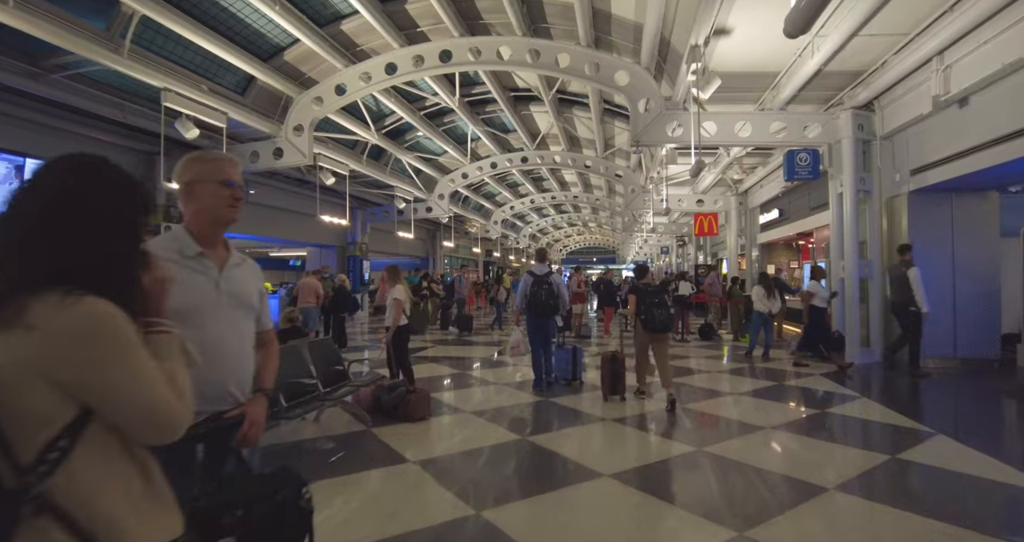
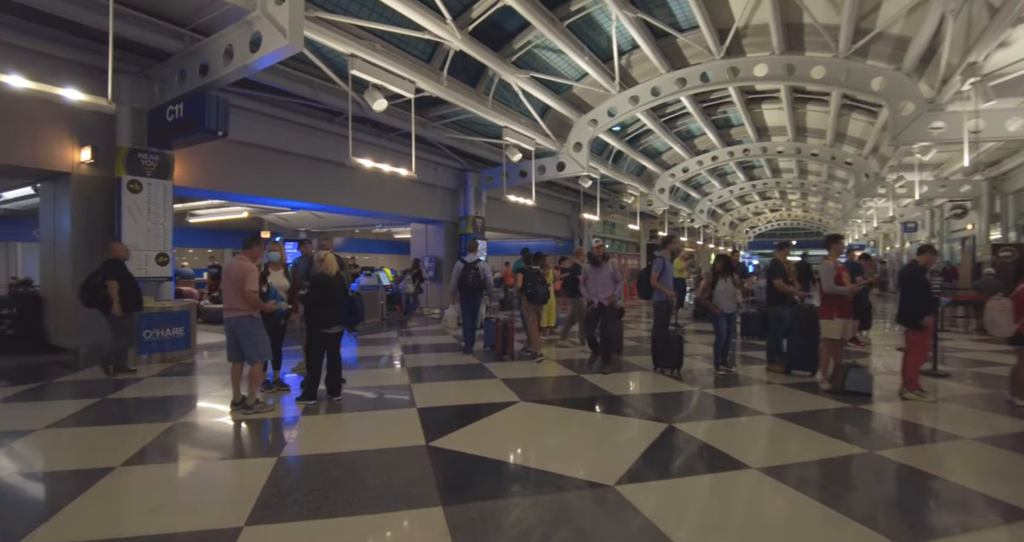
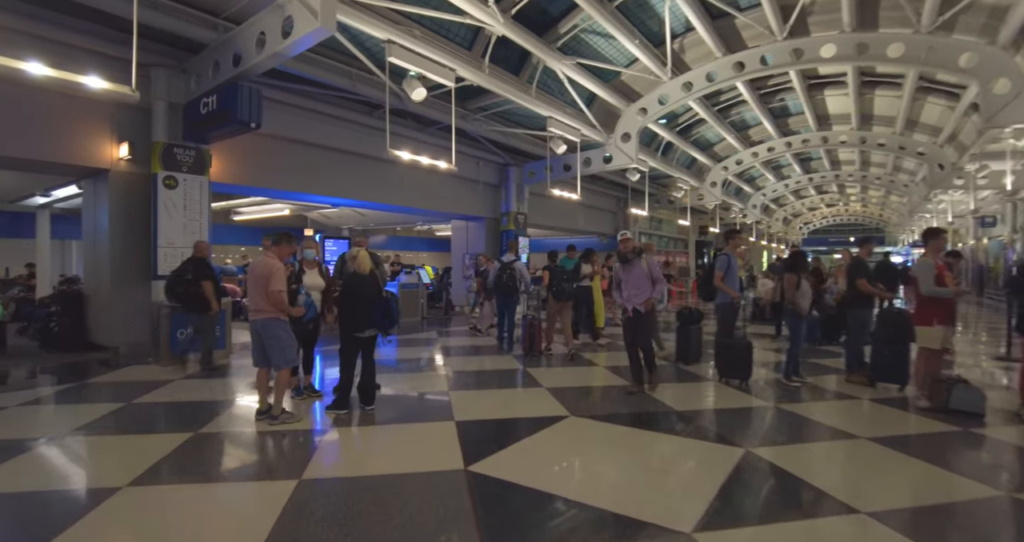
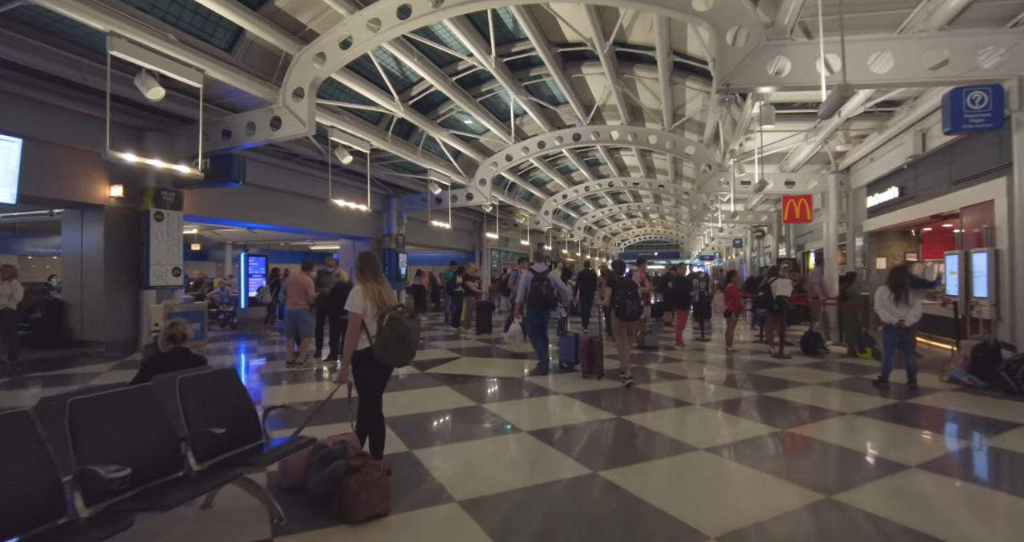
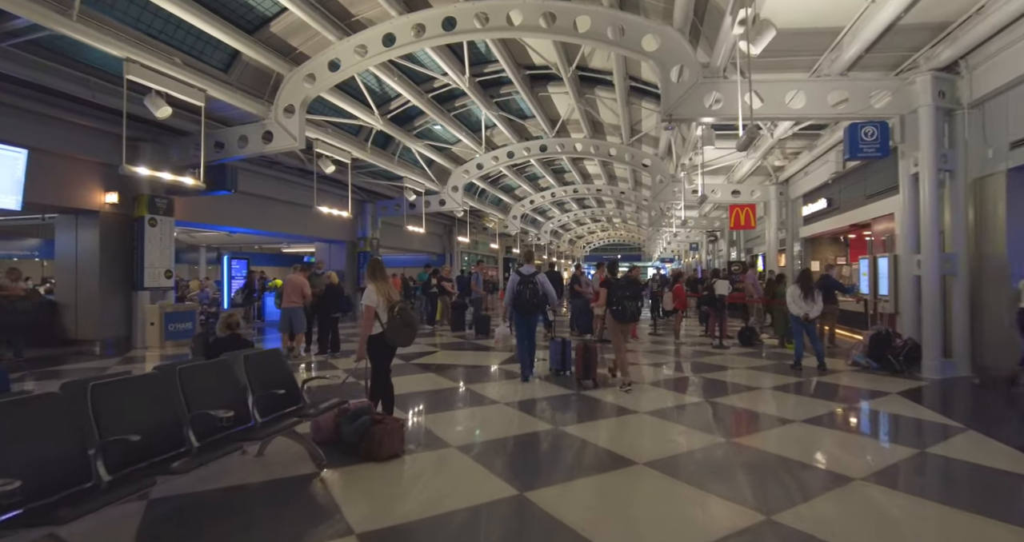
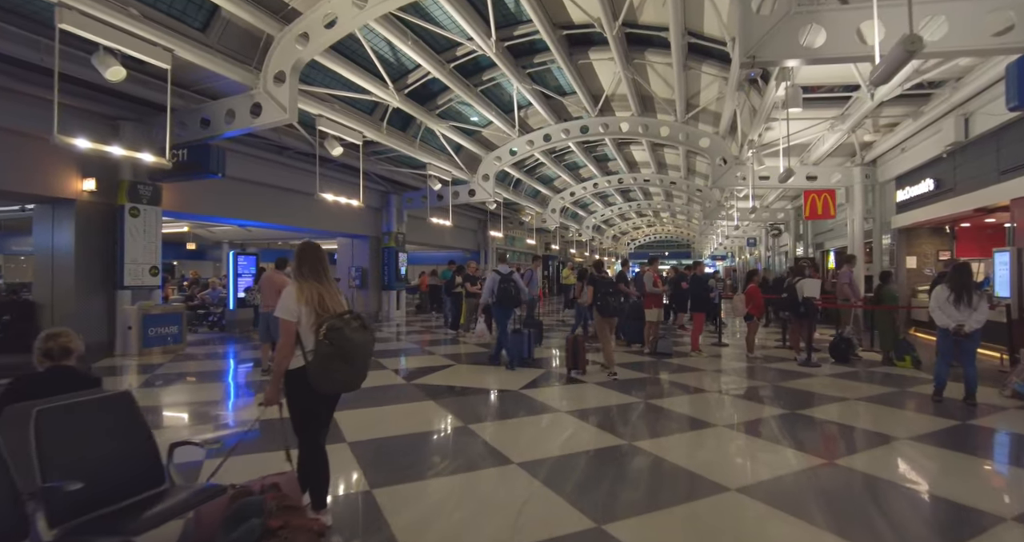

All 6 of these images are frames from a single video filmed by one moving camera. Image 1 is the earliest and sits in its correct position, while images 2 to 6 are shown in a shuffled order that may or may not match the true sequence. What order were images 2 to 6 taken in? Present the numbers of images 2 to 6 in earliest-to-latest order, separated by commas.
5, 4, 6, 2, 3
